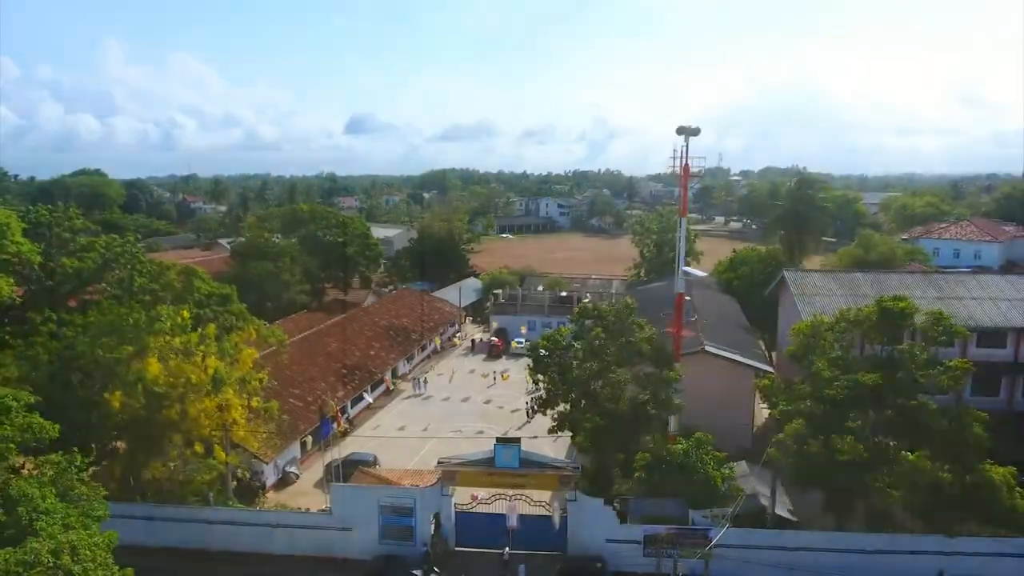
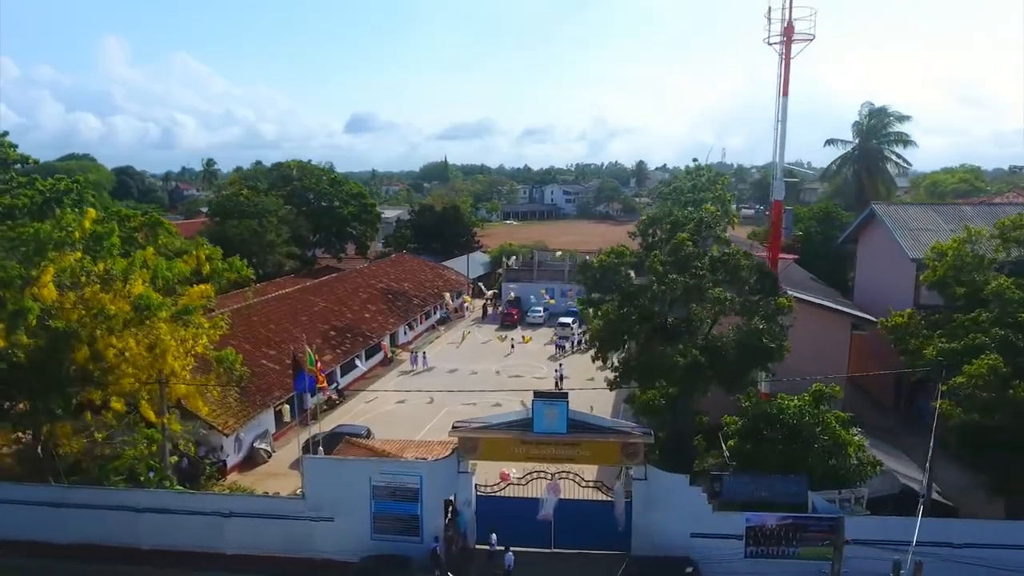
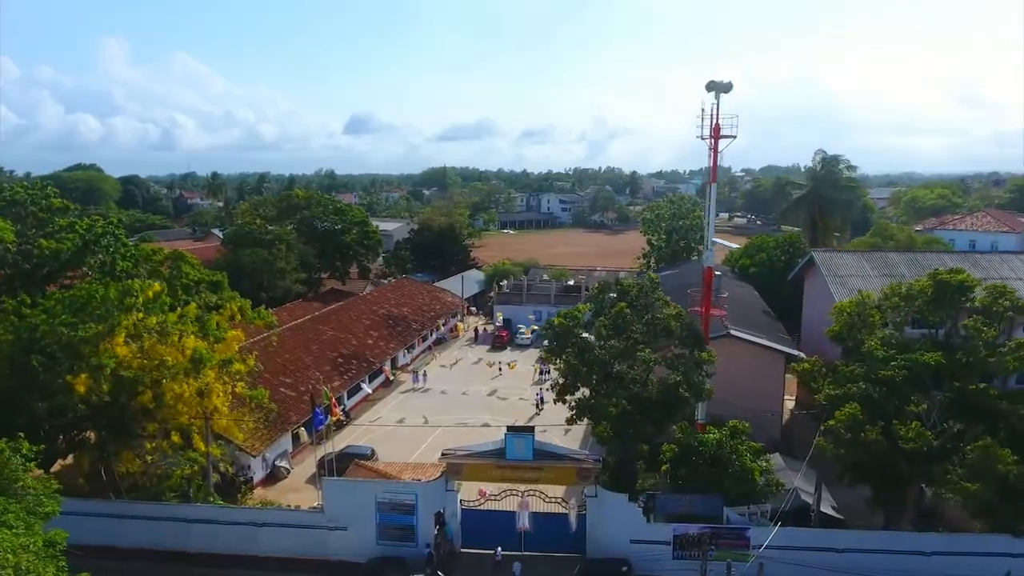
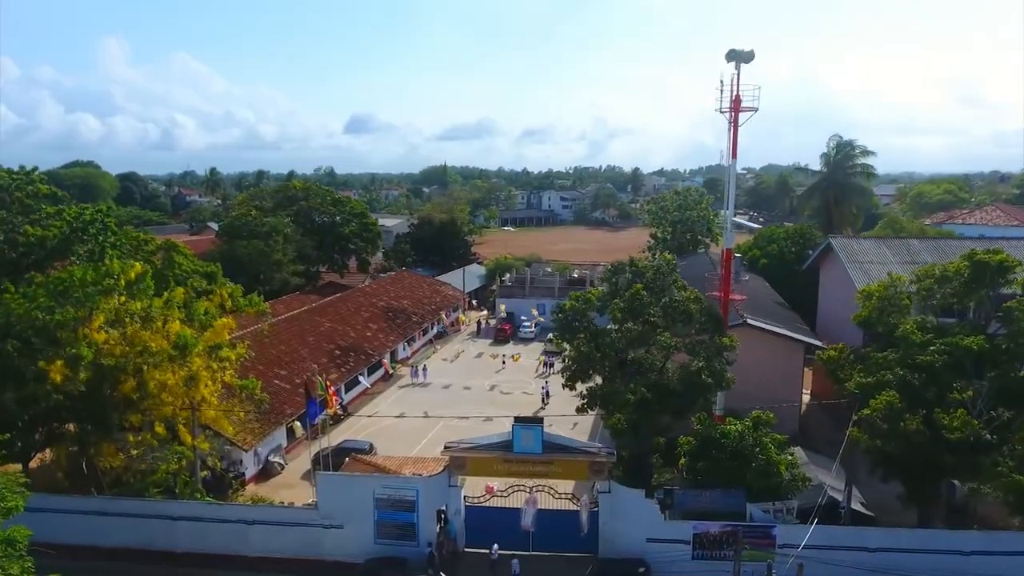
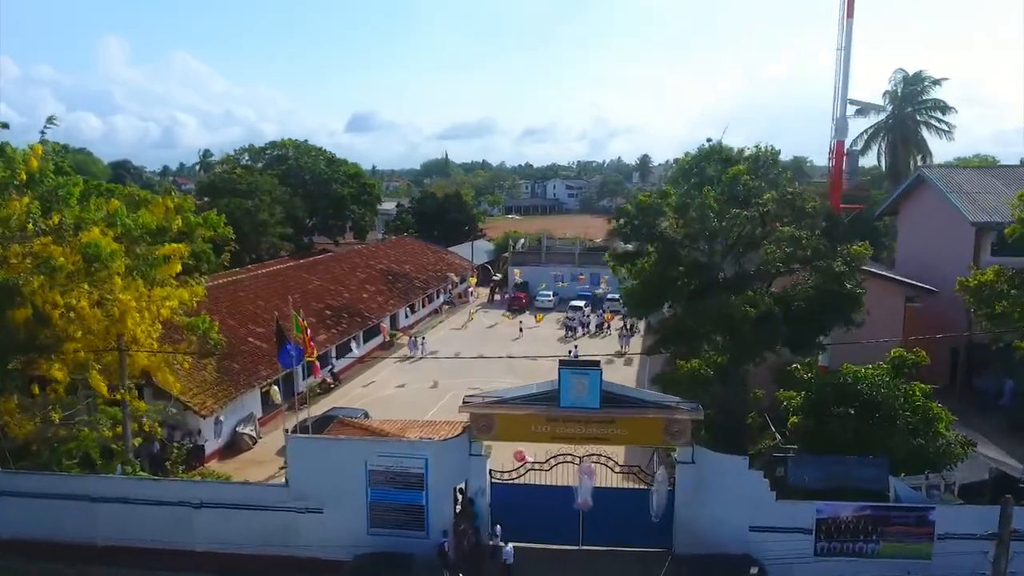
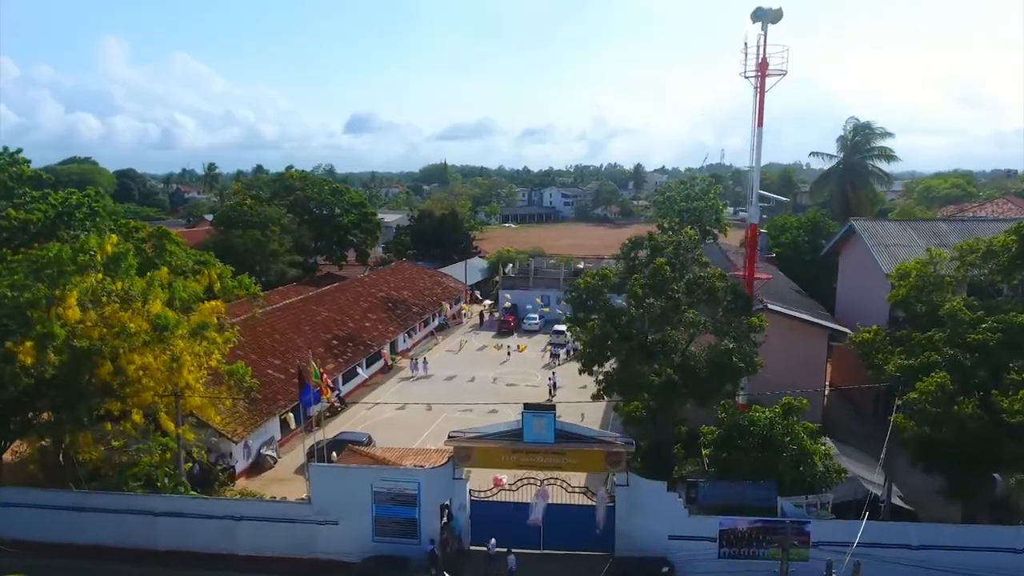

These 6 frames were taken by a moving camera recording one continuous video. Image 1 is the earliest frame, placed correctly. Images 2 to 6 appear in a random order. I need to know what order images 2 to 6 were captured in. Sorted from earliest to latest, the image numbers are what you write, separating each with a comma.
3, 4, 6, 2, 5
